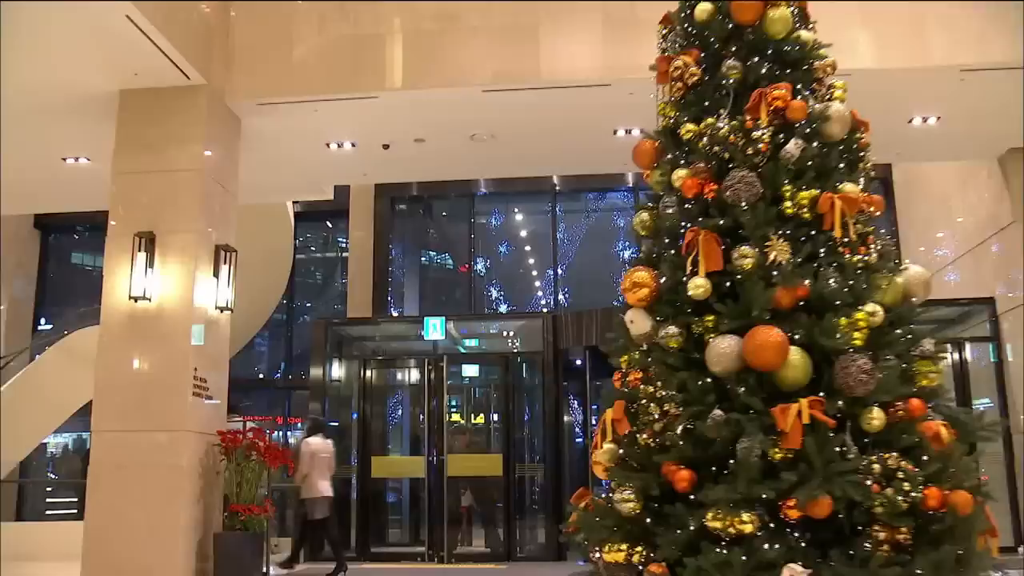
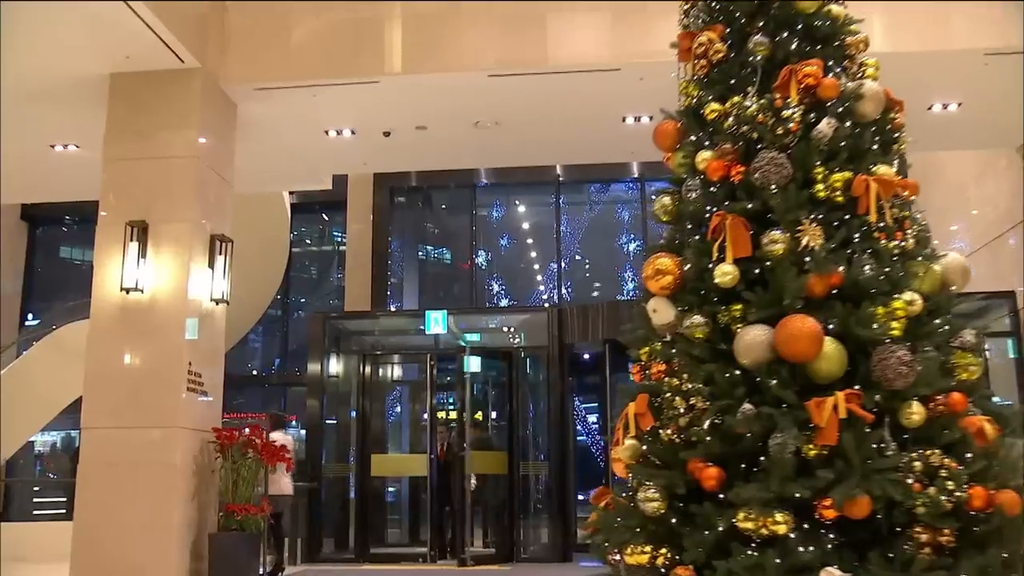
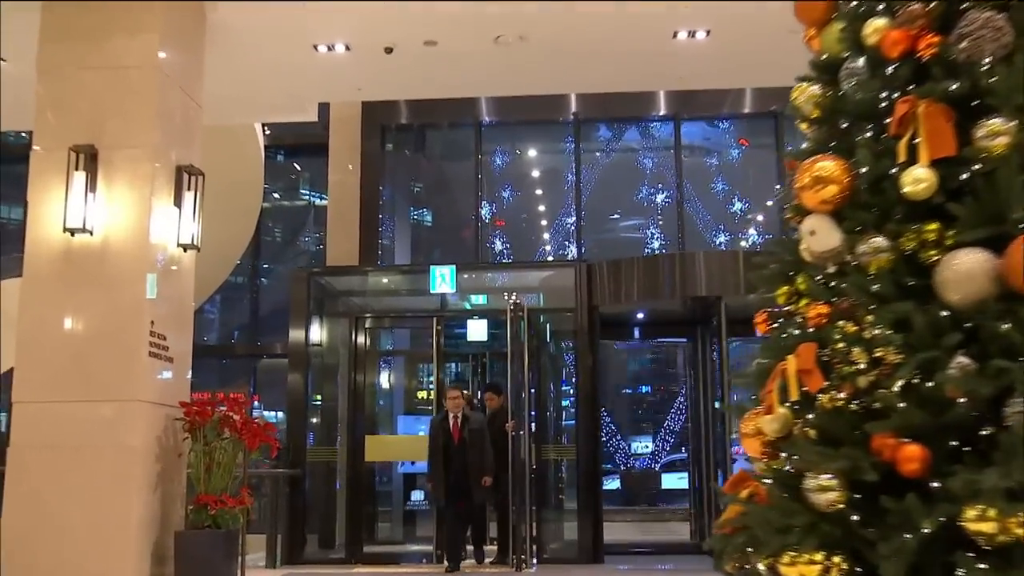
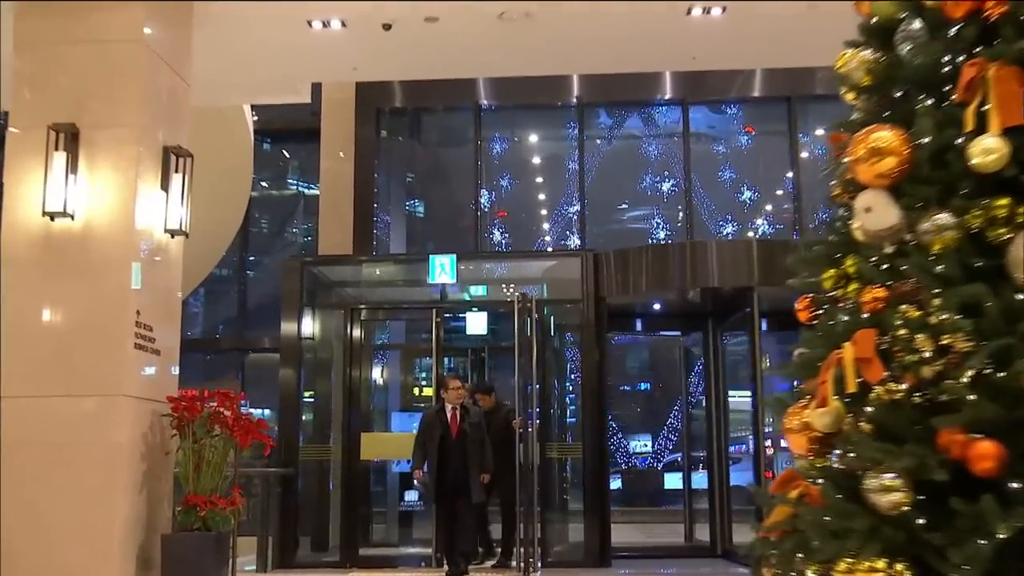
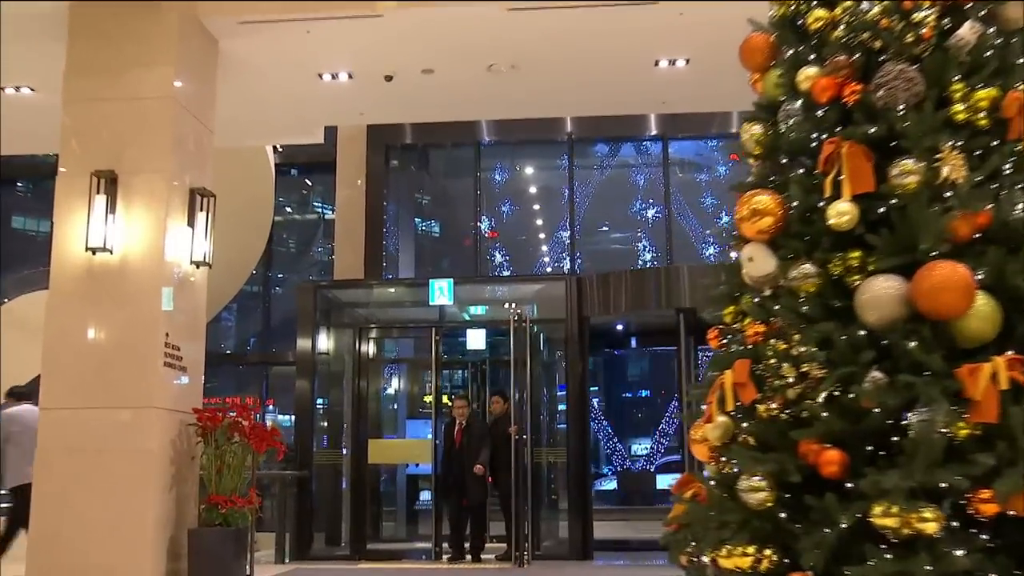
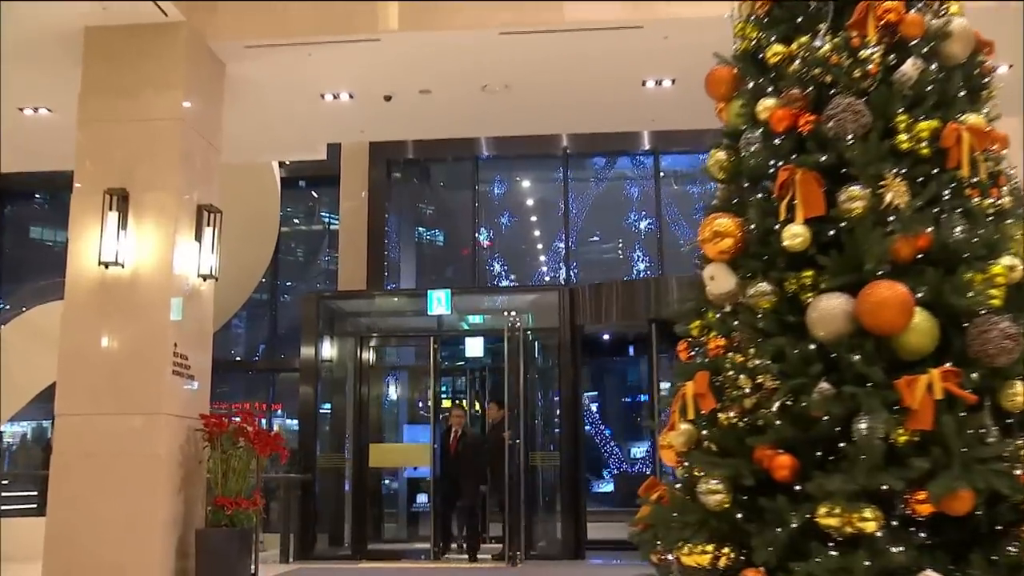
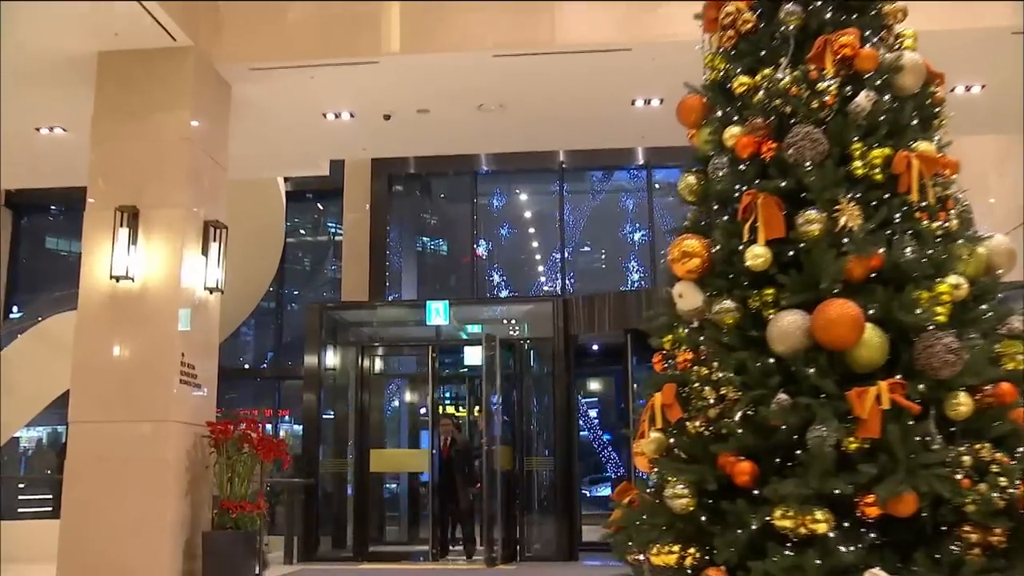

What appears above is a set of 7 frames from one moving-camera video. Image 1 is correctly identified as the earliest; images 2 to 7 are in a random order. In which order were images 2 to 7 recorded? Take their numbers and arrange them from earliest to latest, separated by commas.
2, 7, 6, 5, 3, 4
